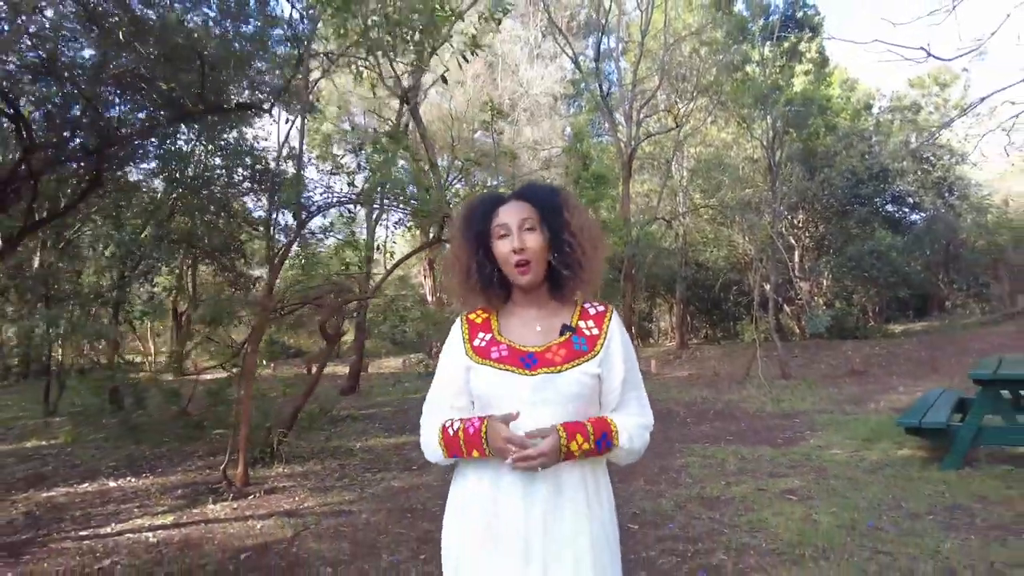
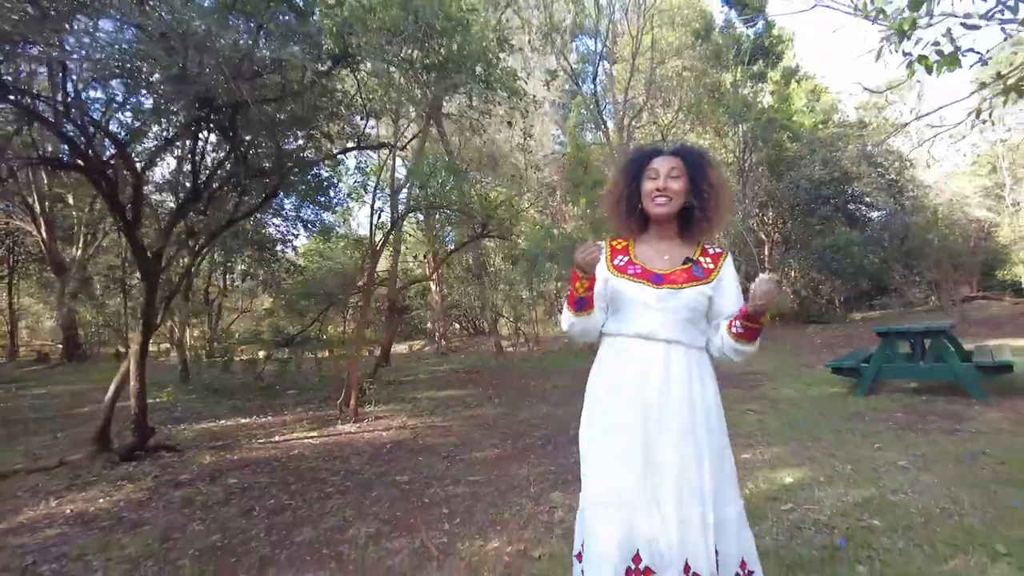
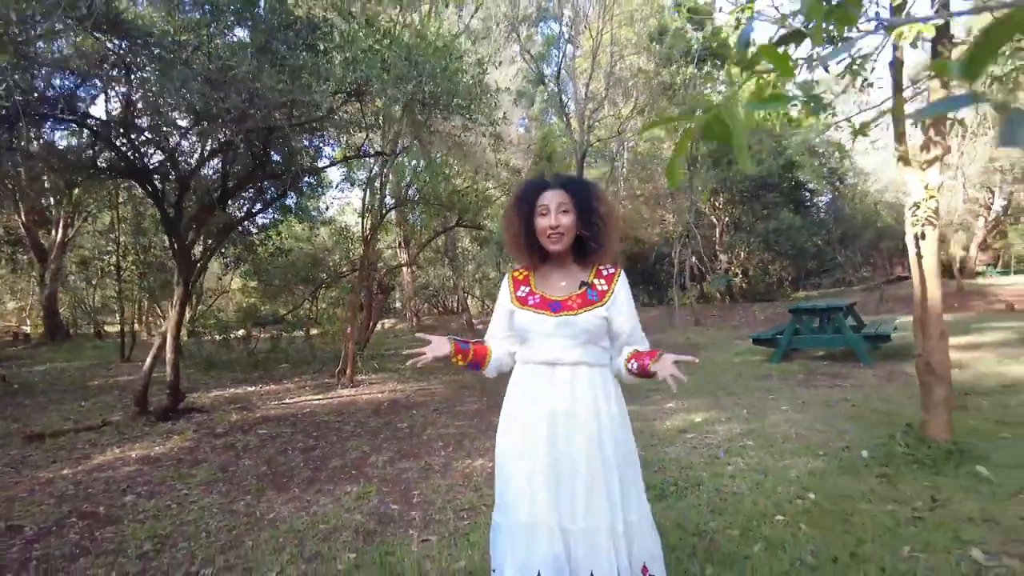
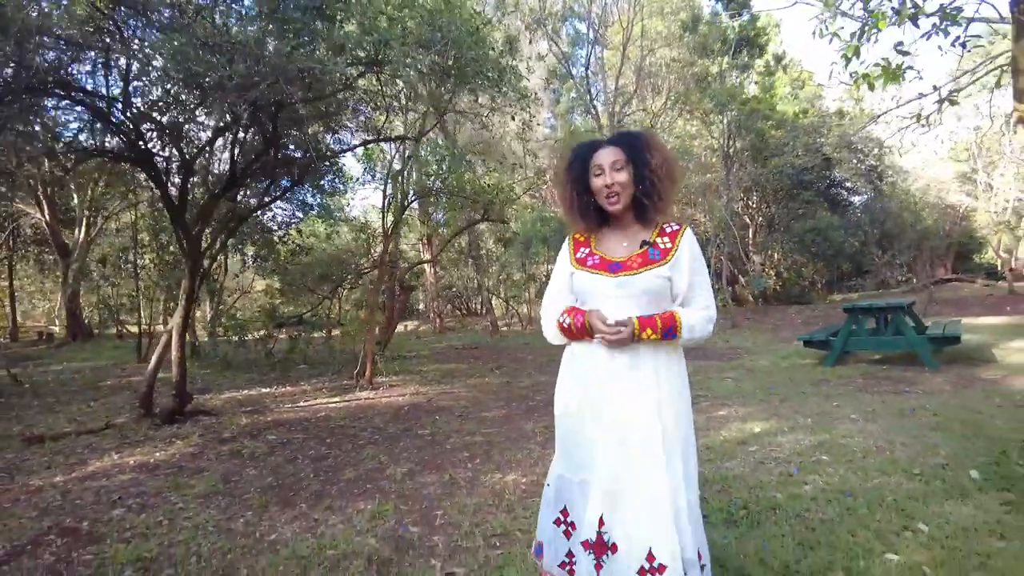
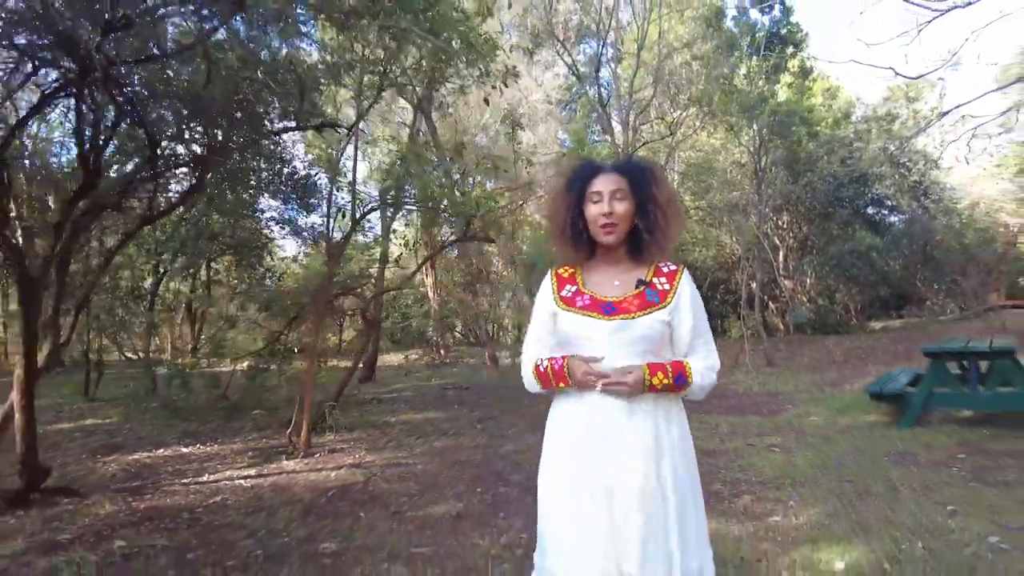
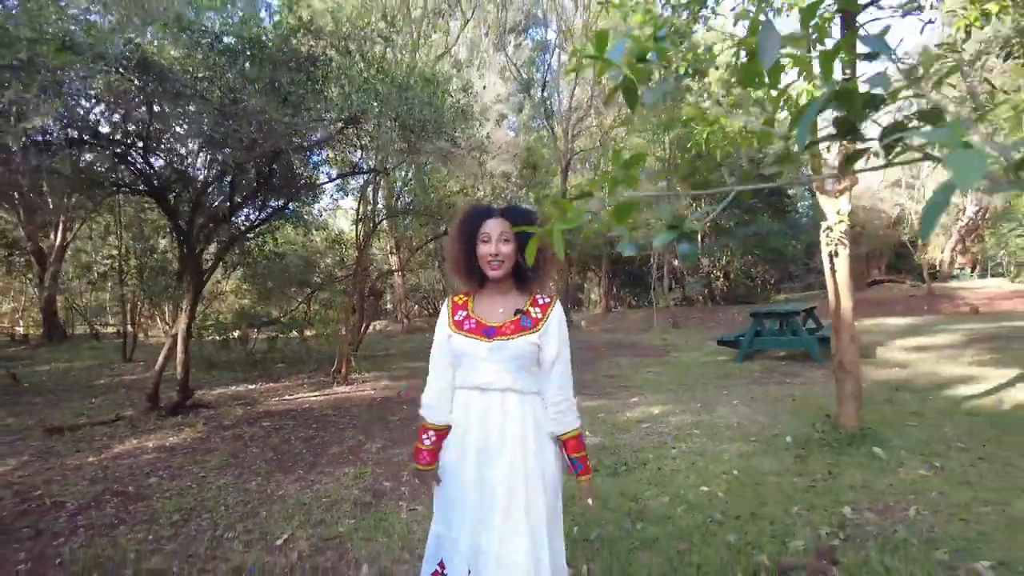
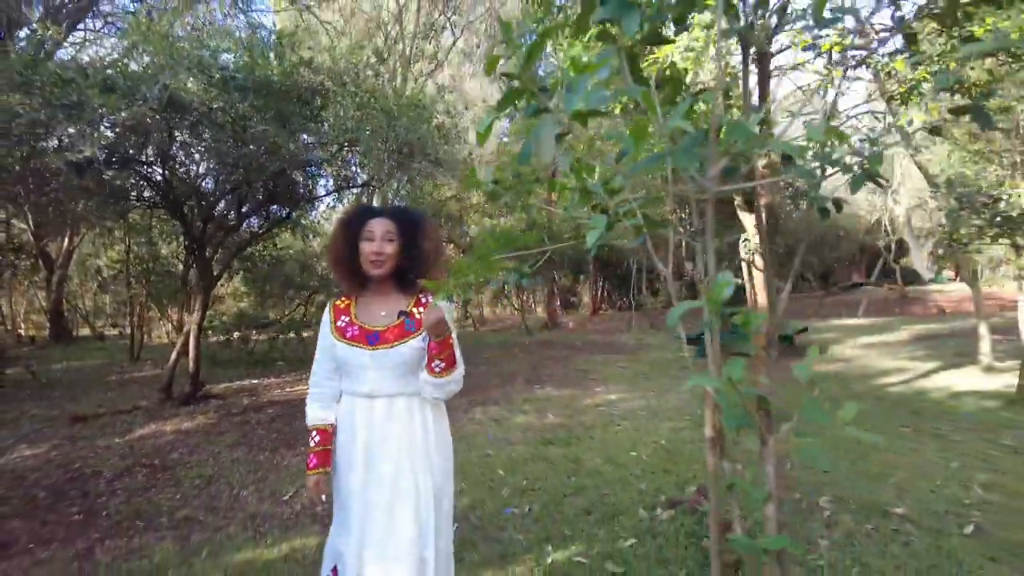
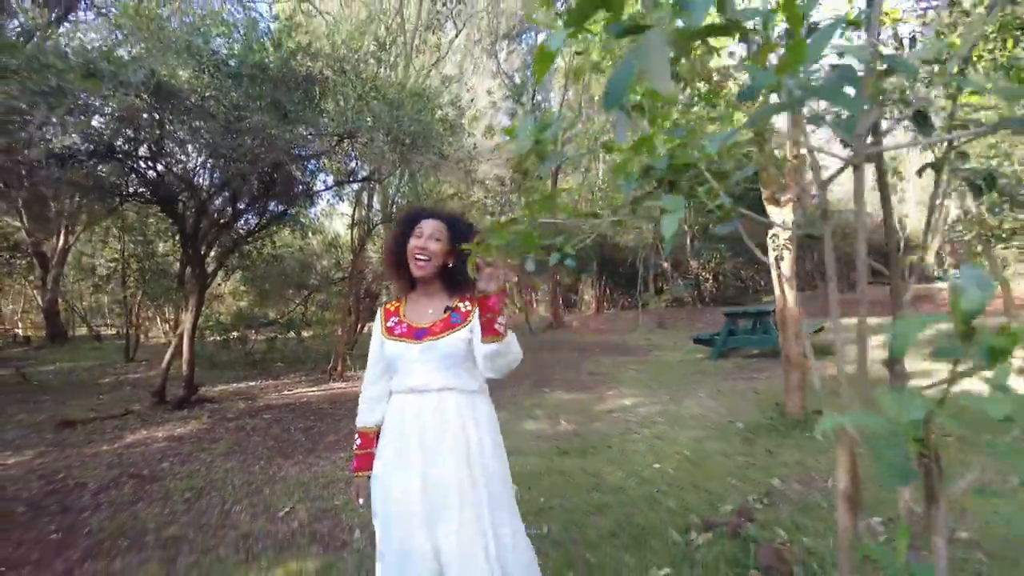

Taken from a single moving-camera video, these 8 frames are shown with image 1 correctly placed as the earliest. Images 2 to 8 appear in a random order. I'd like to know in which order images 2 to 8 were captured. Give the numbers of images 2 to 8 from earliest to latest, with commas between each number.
5, 2, 4, 3, 6, 8, 7
